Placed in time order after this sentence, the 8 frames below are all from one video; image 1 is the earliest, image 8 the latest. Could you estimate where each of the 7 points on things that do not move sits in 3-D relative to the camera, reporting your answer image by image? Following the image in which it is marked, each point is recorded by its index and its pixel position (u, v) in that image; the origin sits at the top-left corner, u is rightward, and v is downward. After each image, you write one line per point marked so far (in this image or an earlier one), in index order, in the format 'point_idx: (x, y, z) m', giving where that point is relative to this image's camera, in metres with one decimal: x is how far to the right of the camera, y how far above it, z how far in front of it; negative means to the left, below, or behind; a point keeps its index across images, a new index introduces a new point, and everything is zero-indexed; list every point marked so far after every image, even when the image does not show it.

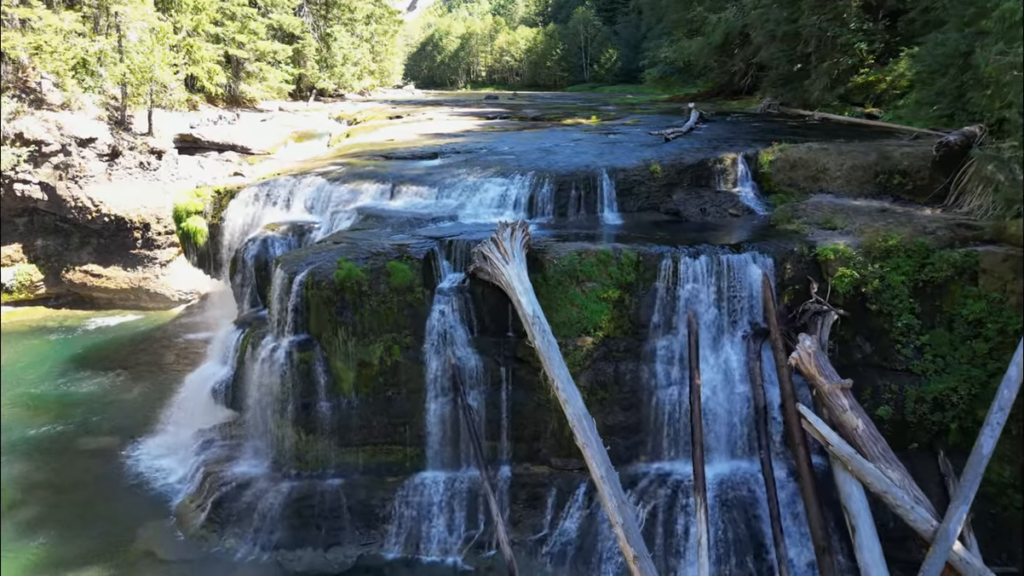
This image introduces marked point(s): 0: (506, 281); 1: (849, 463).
0: (-0.1, +0.2, +8.6) m
1: (+4.8, -2.5, +7.1) m
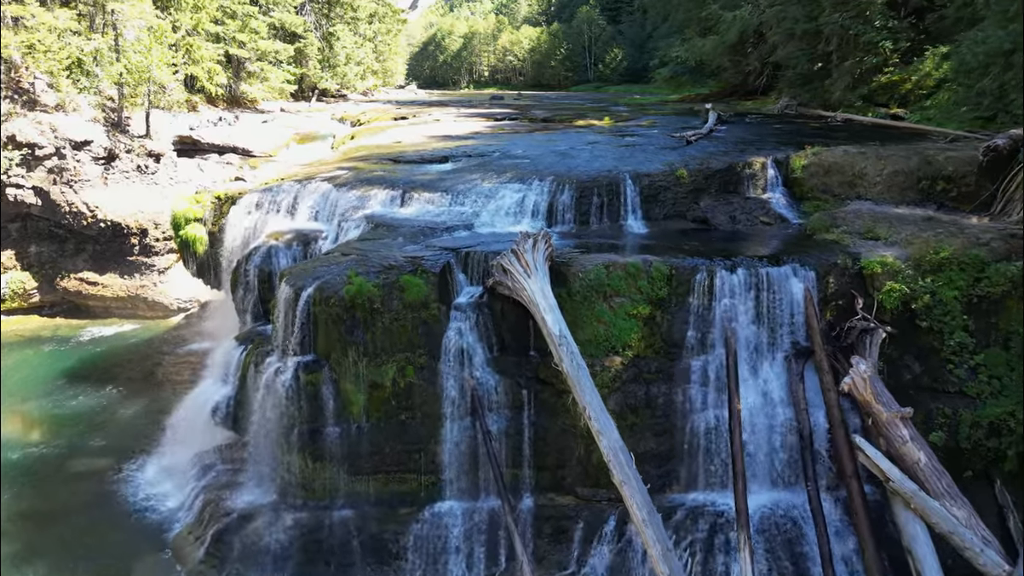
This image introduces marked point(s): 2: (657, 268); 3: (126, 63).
0: (+0.3, -0.1, +8.0) m
1: (+5.2, -2.8, +6.4) m
2: (+2.5, +0.3, +8.5) m
3: (-12.9, +7.5, +16.5) m
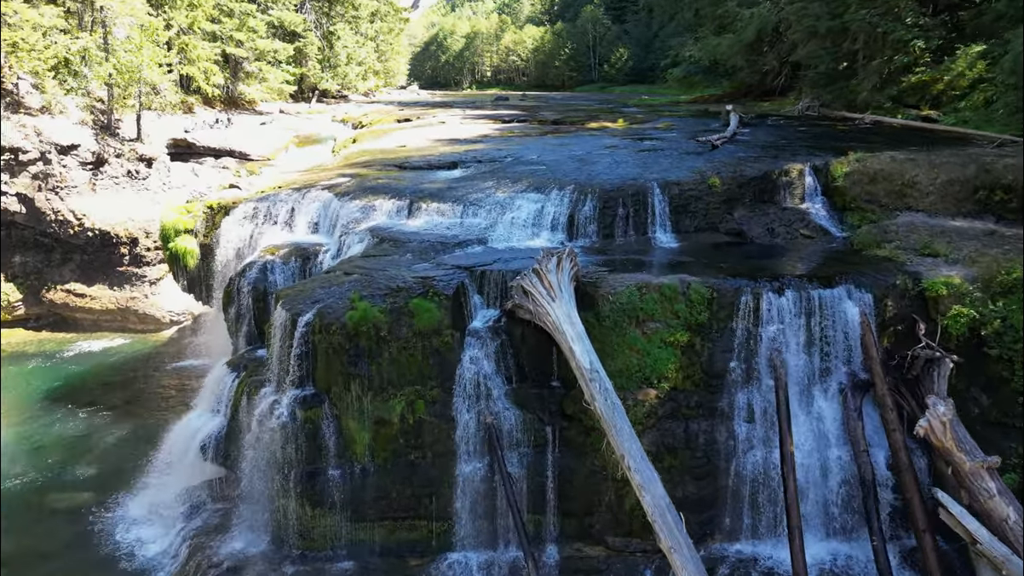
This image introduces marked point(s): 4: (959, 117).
0: (+0.6, -0.5, +7.1) m
1: (+5.5, -3.1, +5.5) m
2: (+2.8, 0.0, +7.6) m
3: (-12.6, +7.2, +15.7) m
4: (+13.3, +5.1, +14.7) m
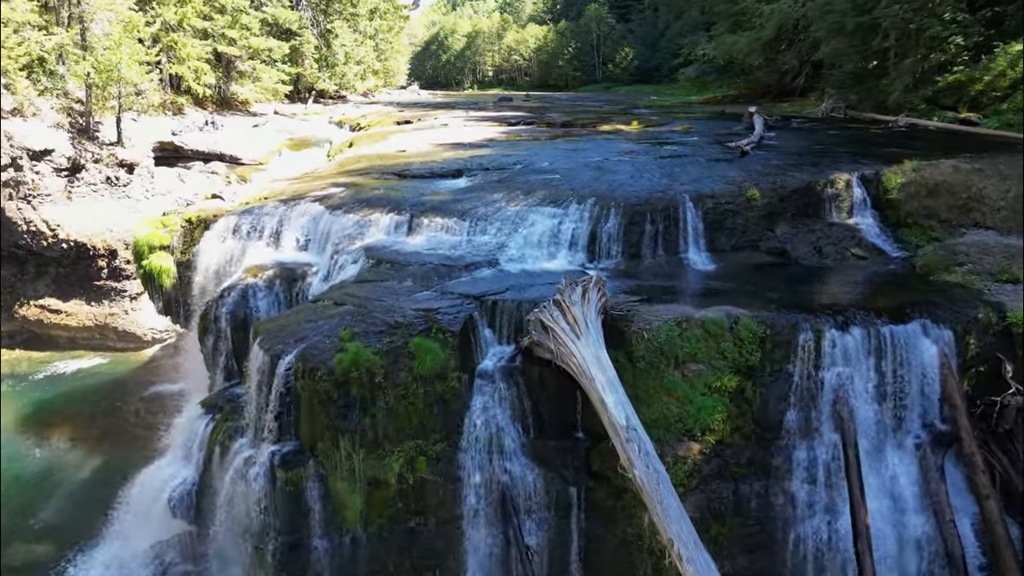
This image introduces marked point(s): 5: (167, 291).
0: (+0.8, -0.9, +6.0) m
1: (+5.8, -3.6, +4.4) m
2: (+3.0, -0.5, +6.5) m
3: (-12.3, +6.7, +14.5) m
4: (+13.5, +4.6, +13.5) m
5: (-6.9, 0.0, +9.9) m
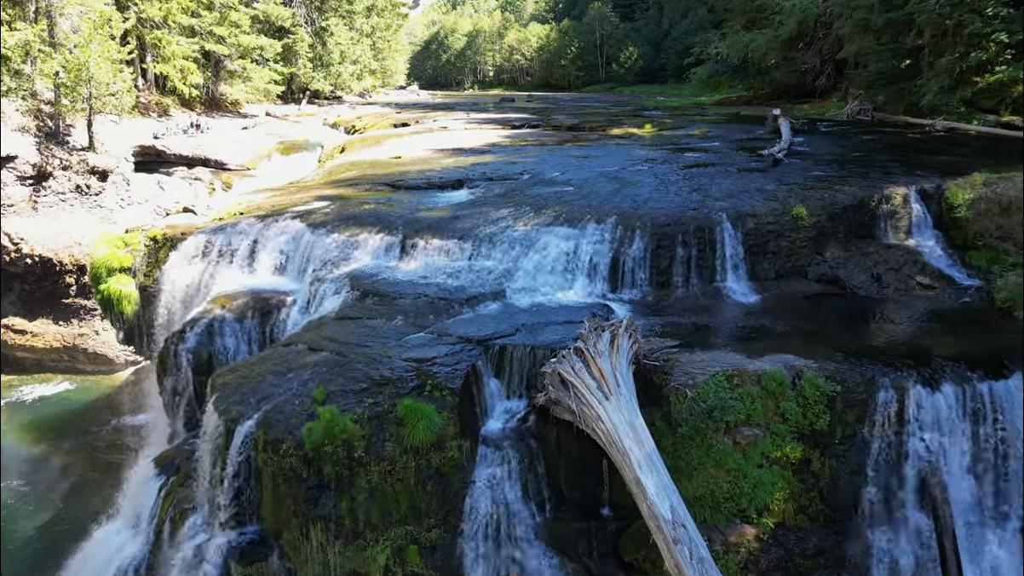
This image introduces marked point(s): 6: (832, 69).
0: (+1.0, -1.4, +4.8) m
1: (+5.9, -4.1, +3.2) m
2: (+3.2, -1.0, +5.3) m
3: (-12.2, +6.2, +13.4) m
4: (+13.7, +4.1, +12.3) m
5: (-6.8, -0.5, +8.8) m
6: (+12.8, +8.8, +19.9) m
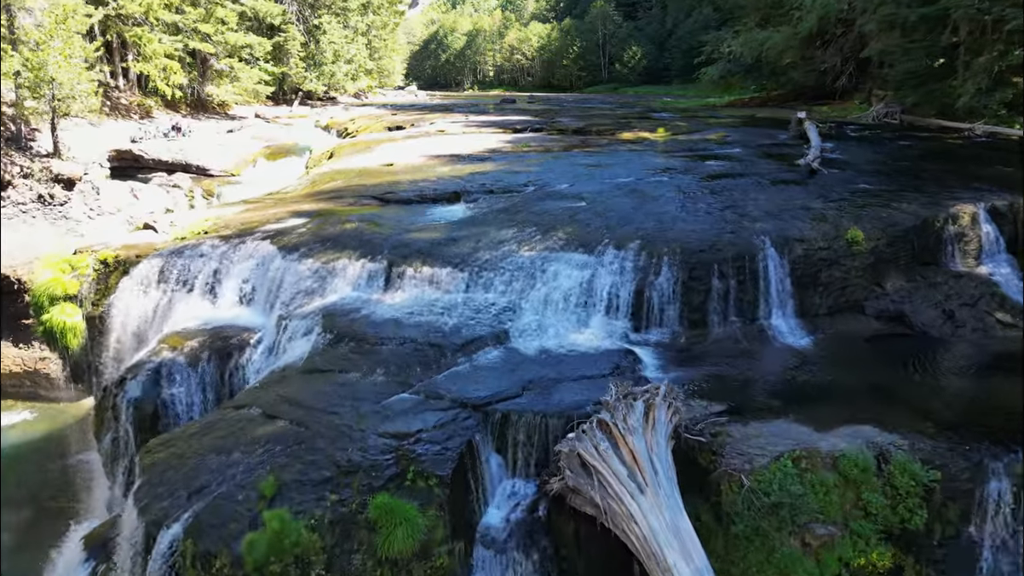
0: (+1.0, -1.9, +3.6) m
1: (+5.9, -4.6, +2.1) m
2: (+3.2, -1.5, +4.1) m
3: (-12.1, +5.7, +12.2) m
4: (+13.7, +3.6, +11.2) m
5: (-6.8, -1.0, +7.6) m
6: (+12.9, +8.3, +18.7) m
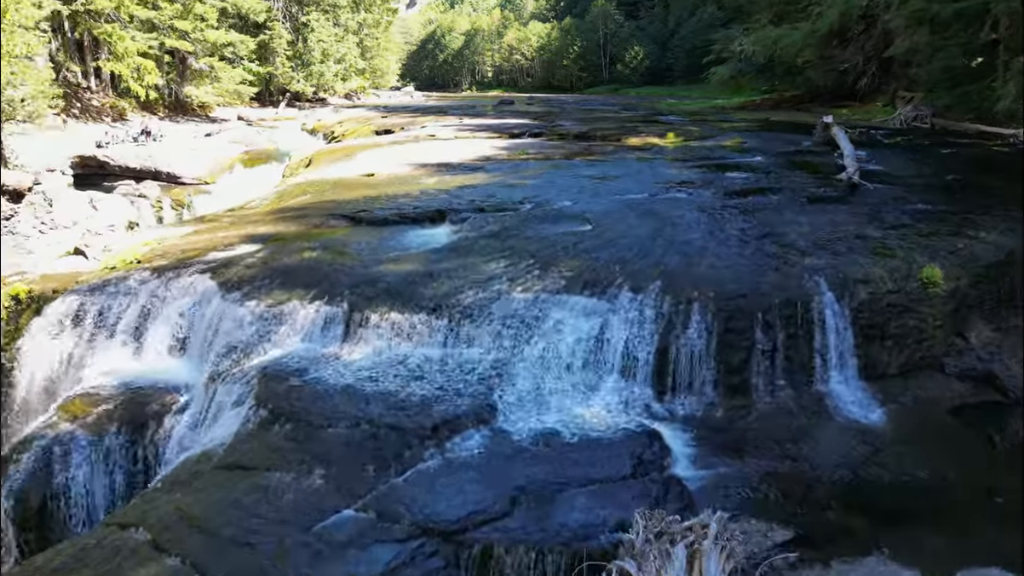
0: (+0.9, -2.5, +2.3) m
1: (+5.8, -5.1, +0.8) m
2: (+3.1, -2.0, +2.8) m
3: (-12.2, +5.2, +10.9) m
4: (+13.6, +3.1, +9.9) m
5: (-6.9, -1.6, +6.3) m
6: (+12.8, +7.7, +17.4) m
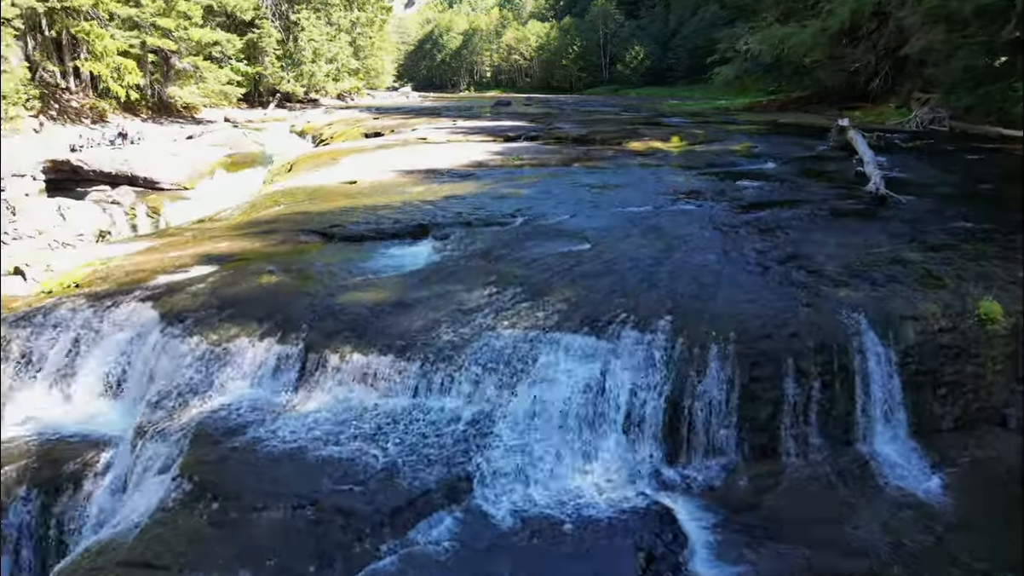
0: (+0.8, -2.8, +1.5) m
1: (+5.7, -5.5, 0.0) m
2: (+3.0, -2.4, +2.0) m
3: (-12.4, +4.8, +10.1) m
4: (+13.5, +2.7, +9.1) m
5: (-7.0, -1.9, +5.5) m
6: (+12.7, +7.4, +16.7) m
